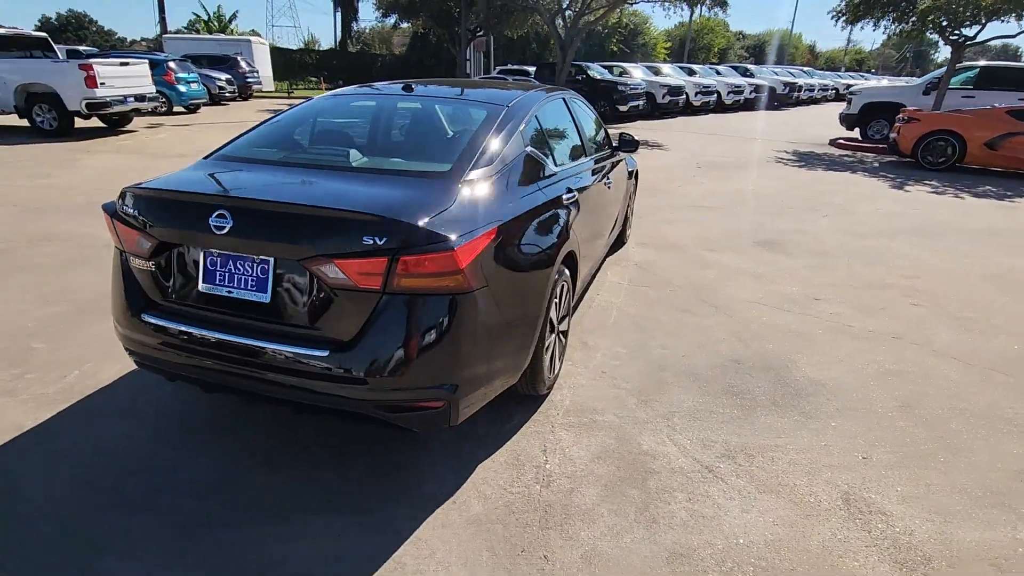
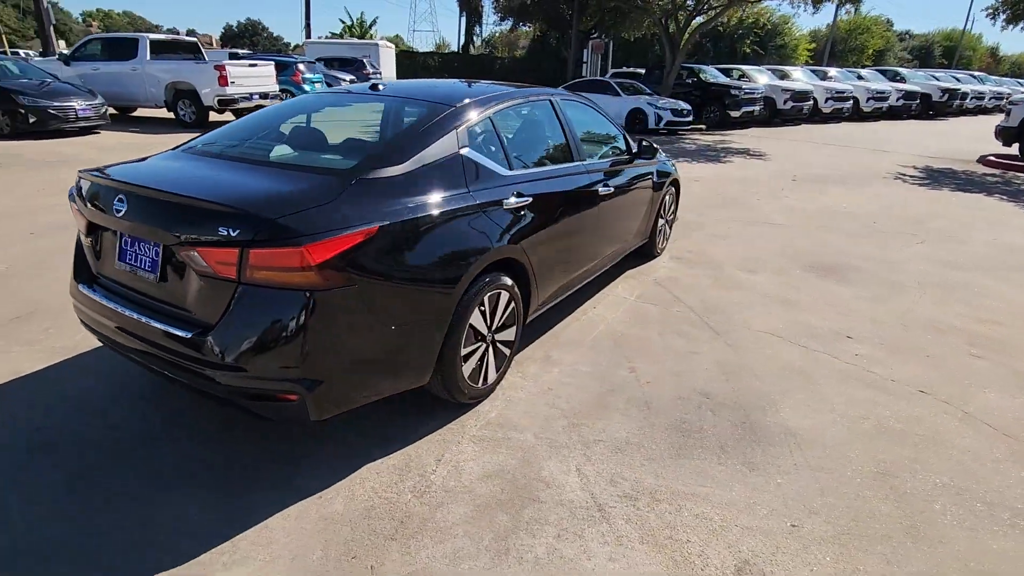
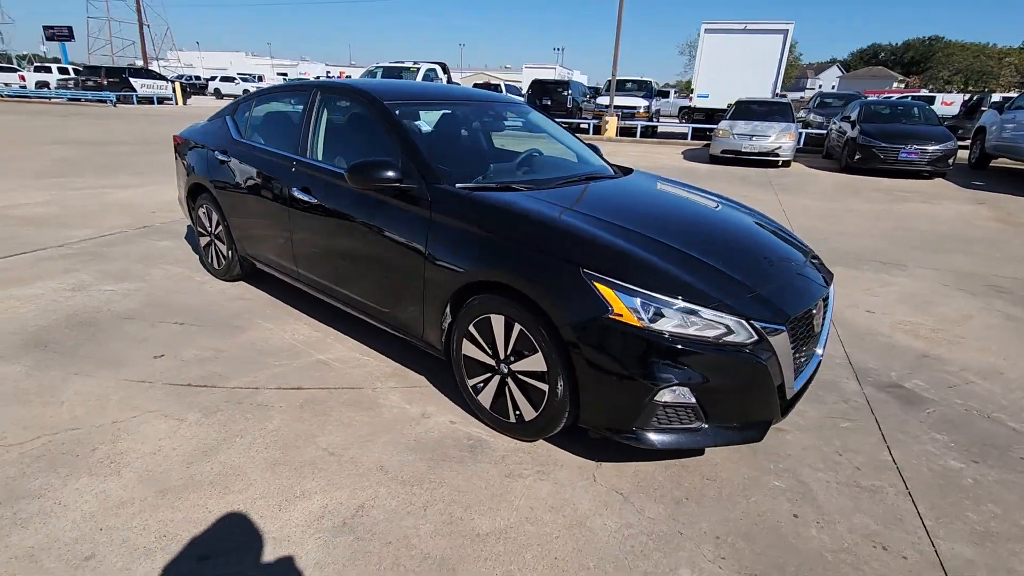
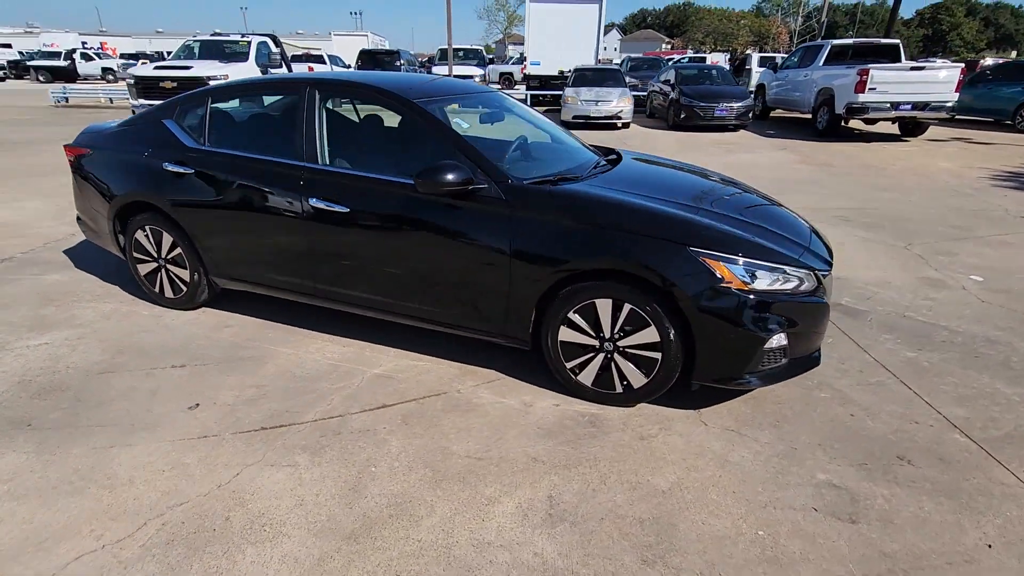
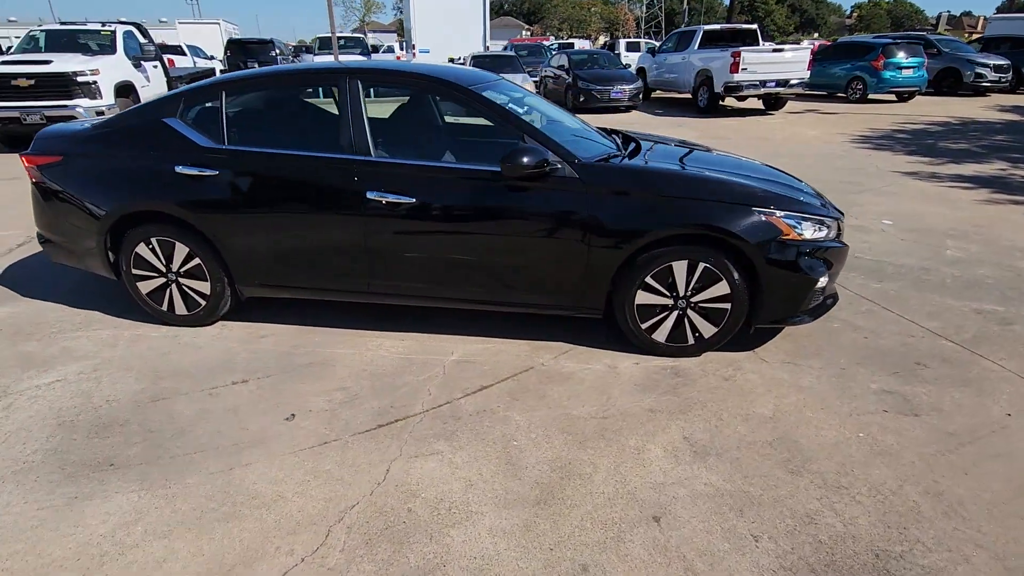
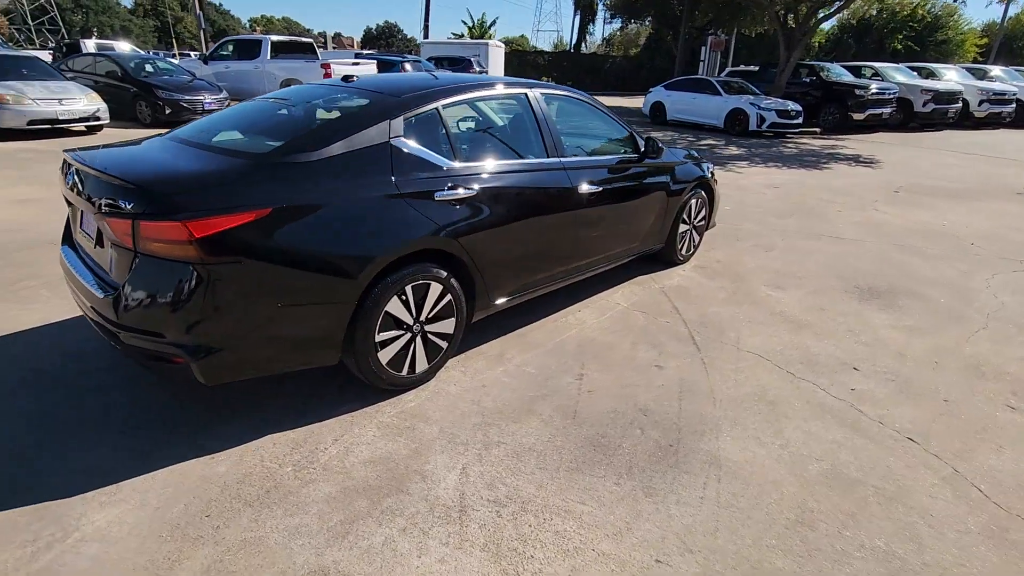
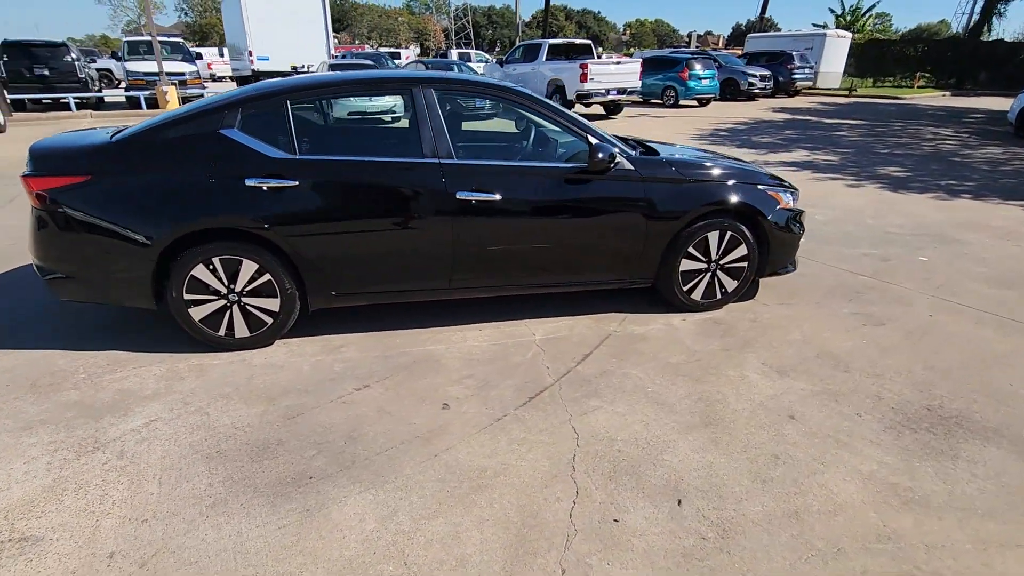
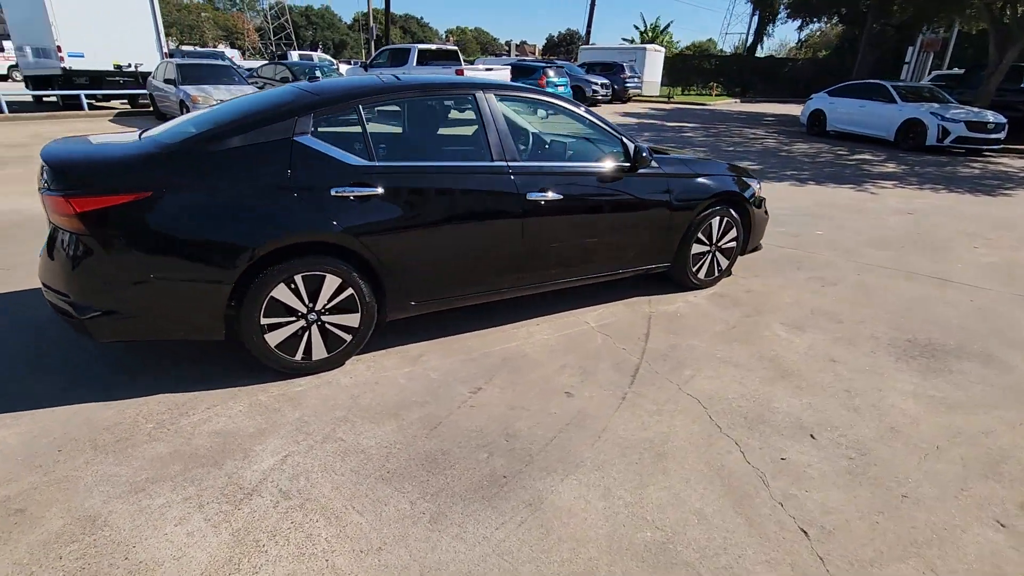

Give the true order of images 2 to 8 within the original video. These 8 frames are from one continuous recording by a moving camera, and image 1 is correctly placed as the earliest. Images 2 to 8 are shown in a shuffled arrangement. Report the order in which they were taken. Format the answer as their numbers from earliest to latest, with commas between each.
2, 6, 8, 7, 5, 4, 3
